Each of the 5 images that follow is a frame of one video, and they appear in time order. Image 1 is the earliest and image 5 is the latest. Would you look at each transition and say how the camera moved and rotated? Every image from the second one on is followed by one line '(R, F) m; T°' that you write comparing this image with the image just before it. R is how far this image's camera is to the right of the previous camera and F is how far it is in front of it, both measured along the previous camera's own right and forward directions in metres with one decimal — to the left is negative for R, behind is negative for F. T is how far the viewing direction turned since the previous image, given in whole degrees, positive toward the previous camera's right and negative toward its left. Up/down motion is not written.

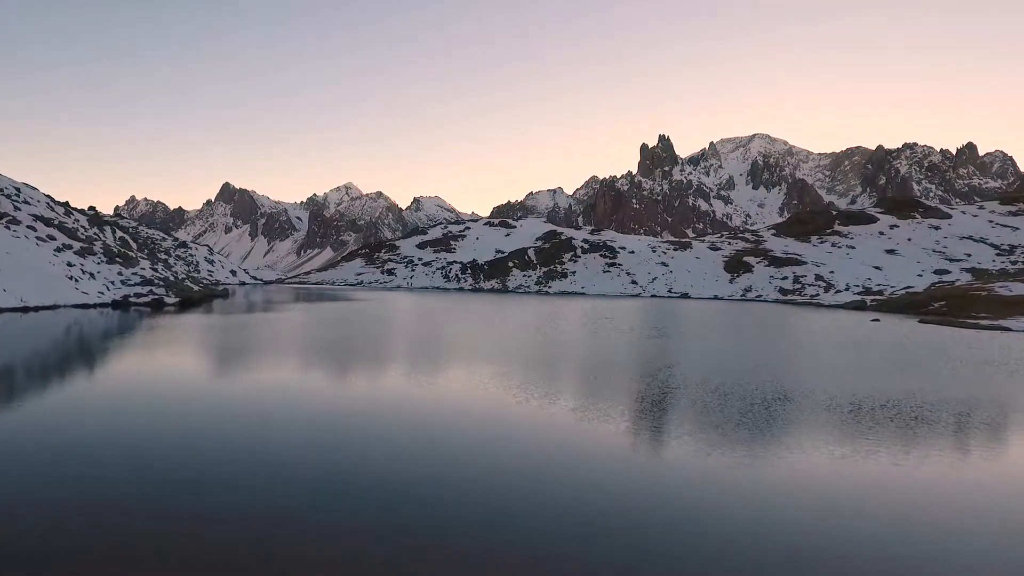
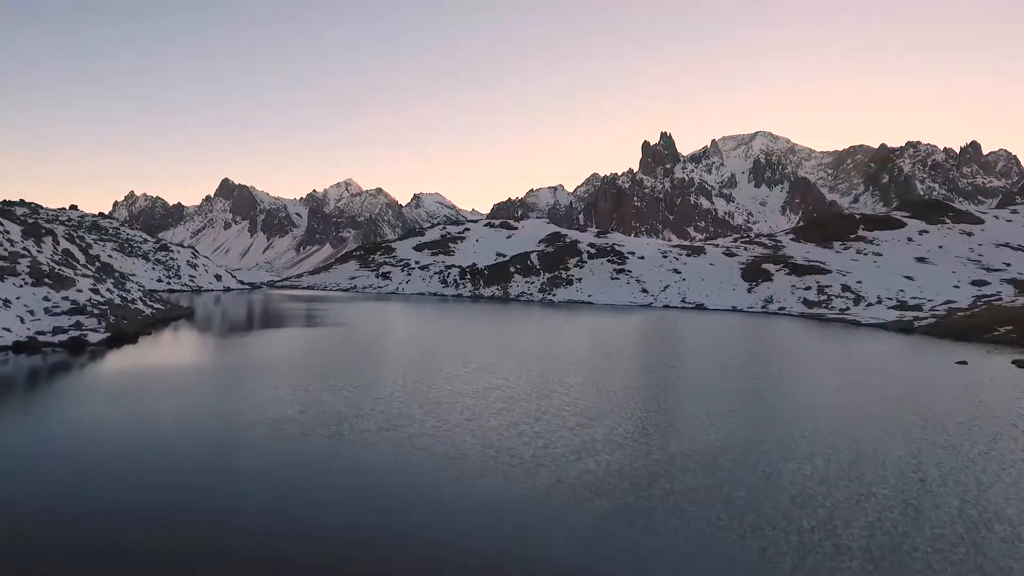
(-0.3, +6.1) m; 0°
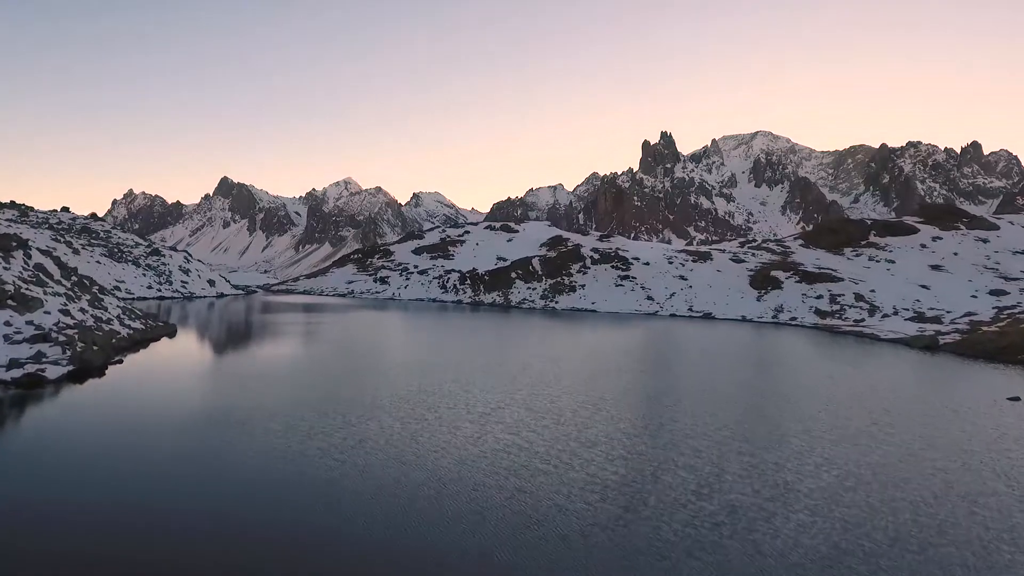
(-0.3, +2.6) m; 0°
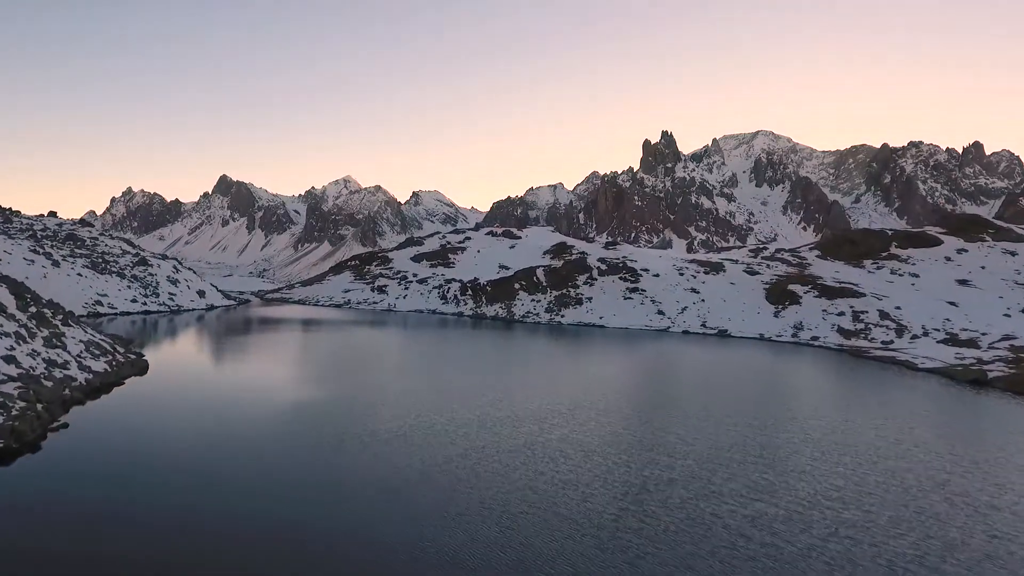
(-0.6, +4.2) m; 0°
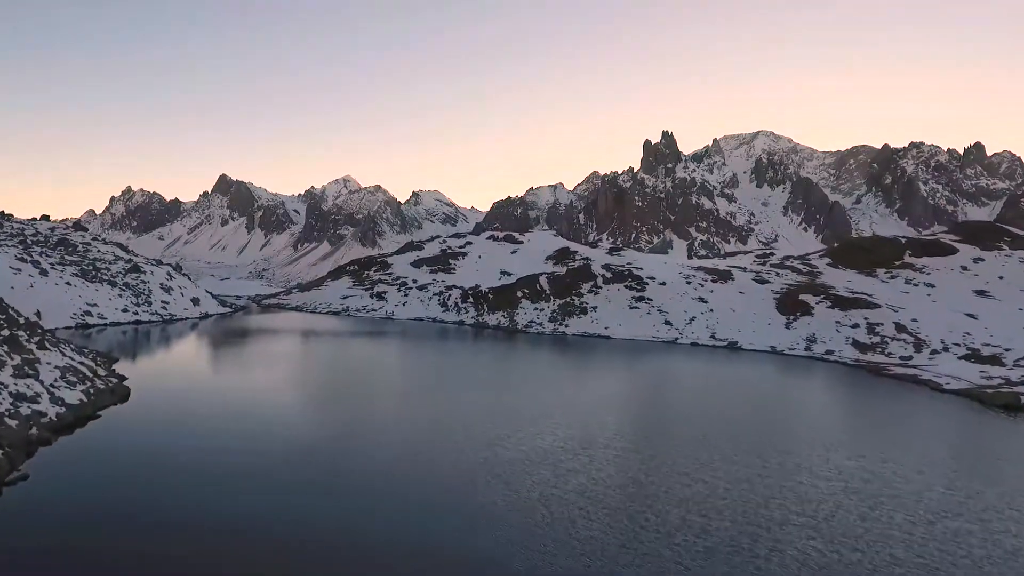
(-0.4, +2.4) m; 0°
